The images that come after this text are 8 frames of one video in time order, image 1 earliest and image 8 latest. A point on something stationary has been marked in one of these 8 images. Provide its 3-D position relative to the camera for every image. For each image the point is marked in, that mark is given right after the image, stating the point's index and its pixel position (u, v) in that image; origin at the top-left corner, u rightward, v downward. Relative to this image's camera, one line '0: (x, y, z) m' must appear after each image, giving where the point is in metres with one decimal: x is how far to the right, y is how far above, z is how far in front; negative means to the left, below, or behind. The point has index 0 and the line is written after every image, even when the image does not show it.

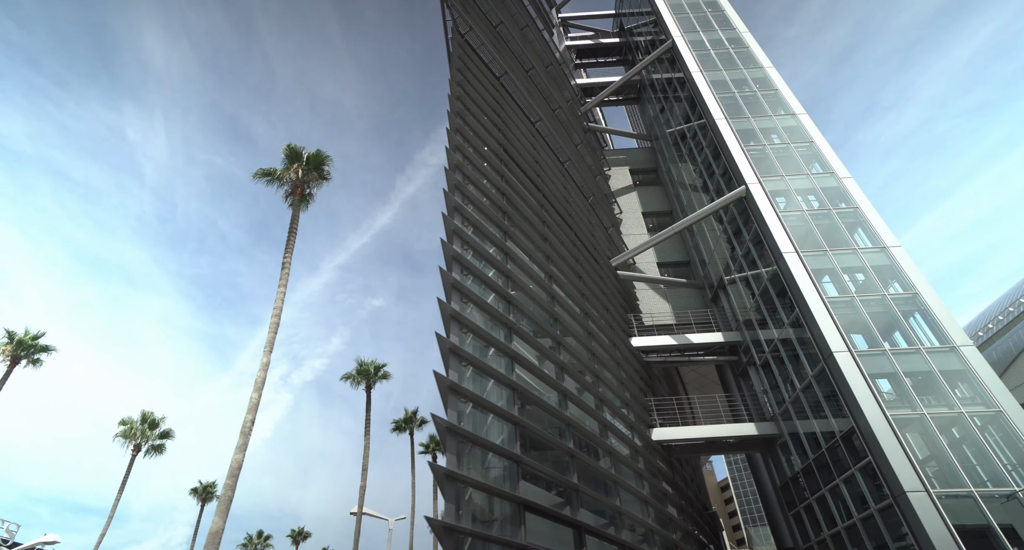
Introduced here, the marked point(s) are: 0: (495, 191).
0: (-0.6, +2.1, +14.3) m
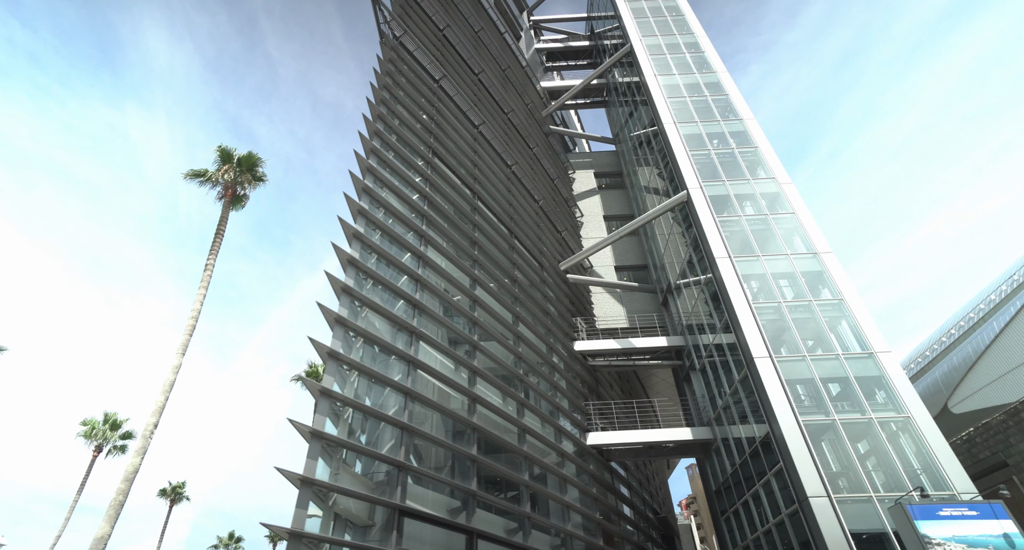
0: (-2.6, +2.0, +14.3) m
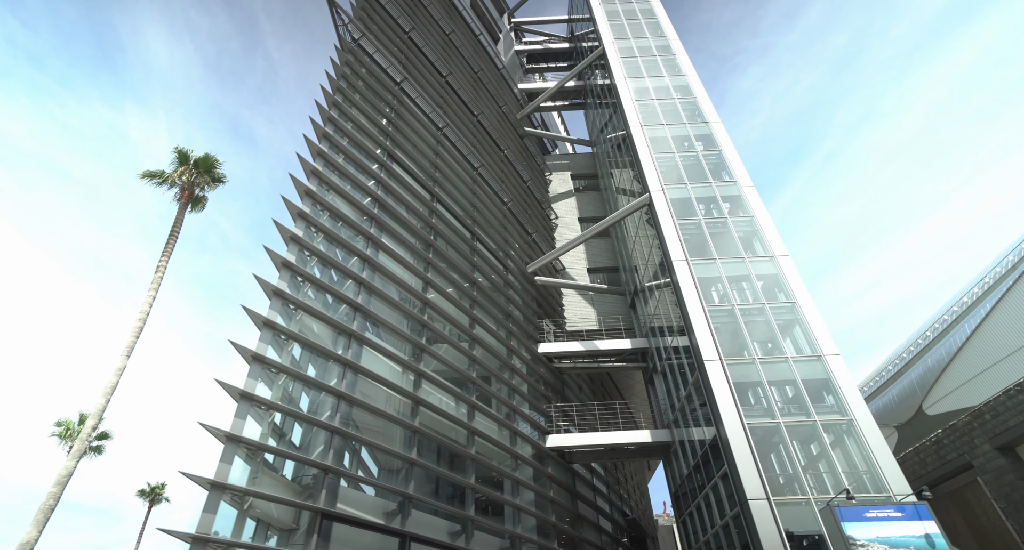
0: (-3.9, +1.9, +14.3) m
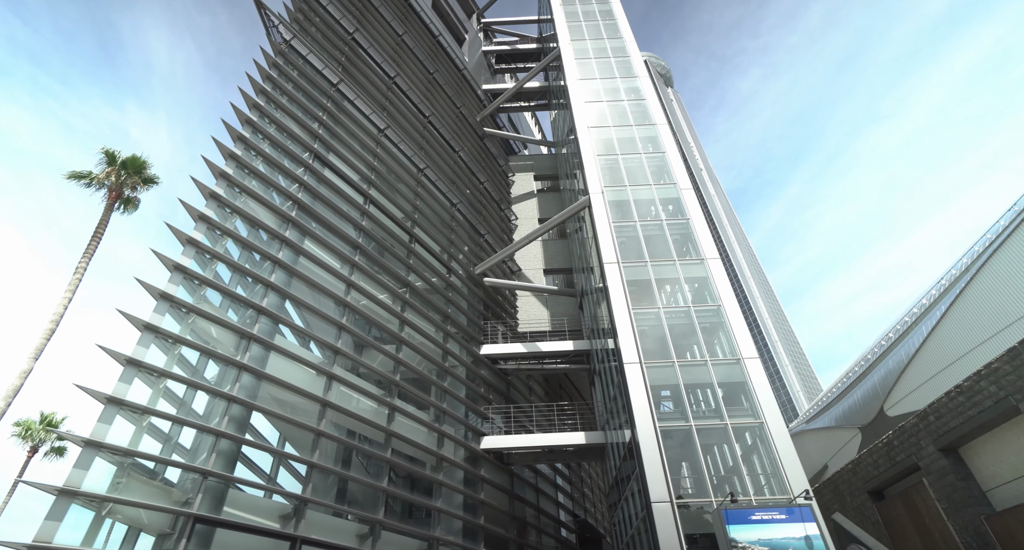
0: (-5.9, +1.9, +14.3) m
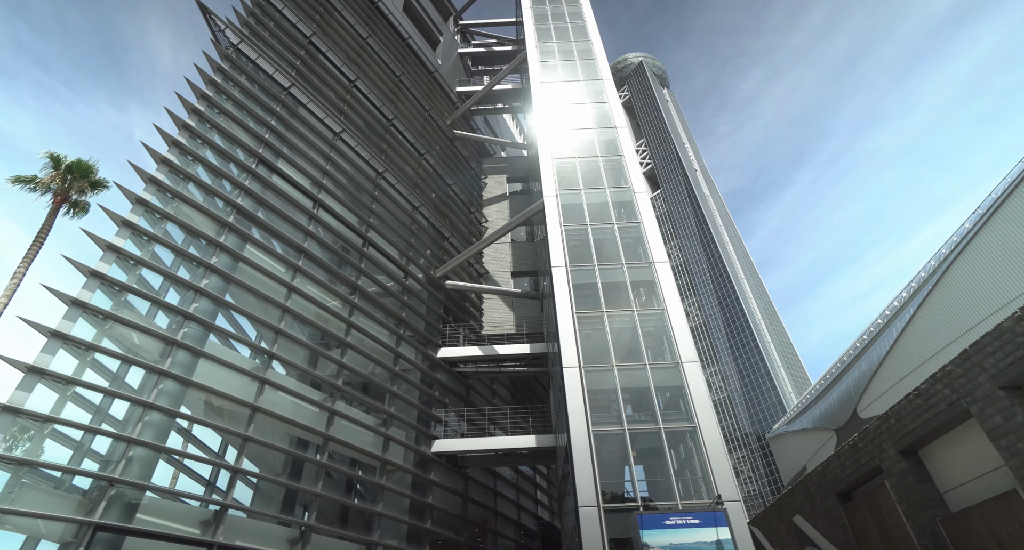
0: (-7.5, +1.7, +14.3) m
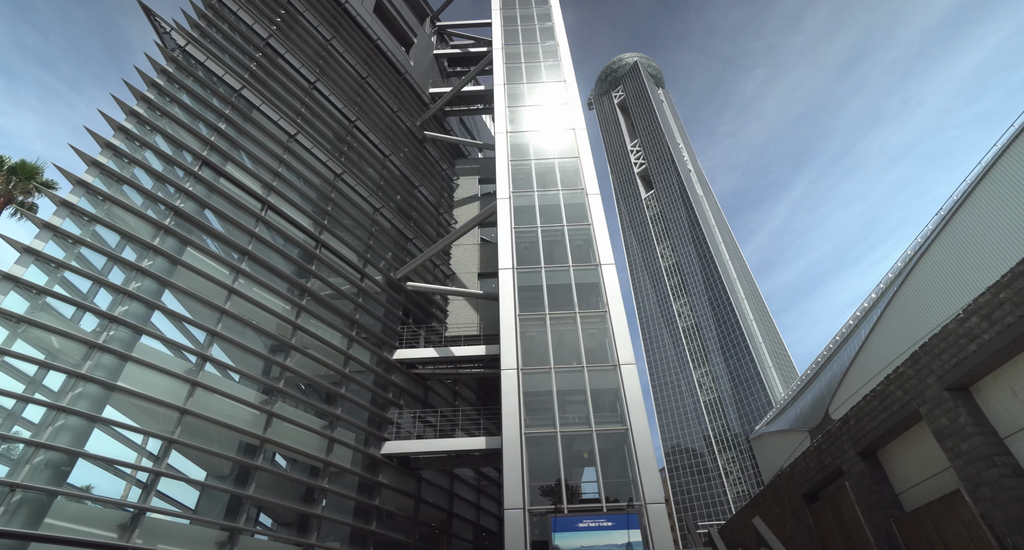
0: (-9.1, +1.7, +14.3) m
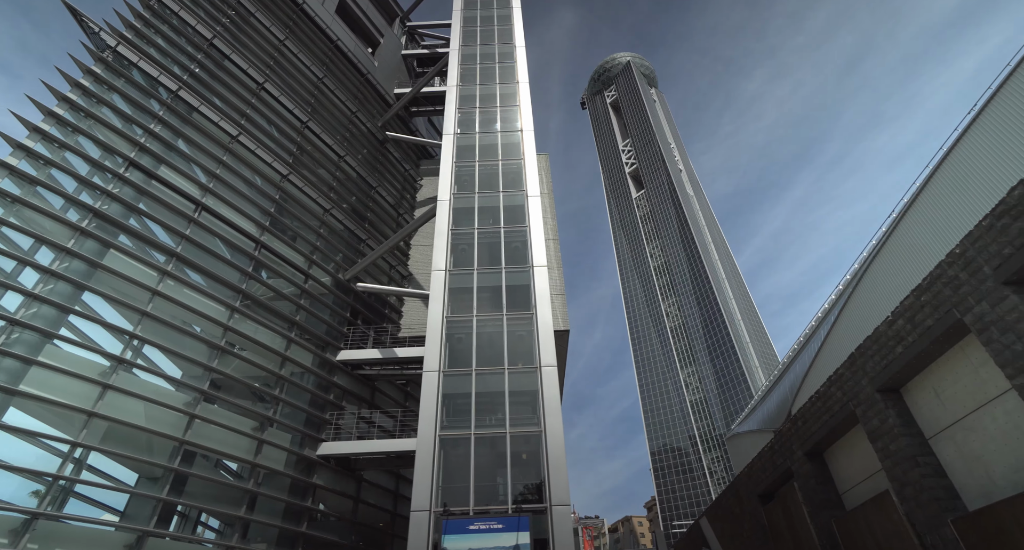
0: (-11.2, +1.6, +14.3) m
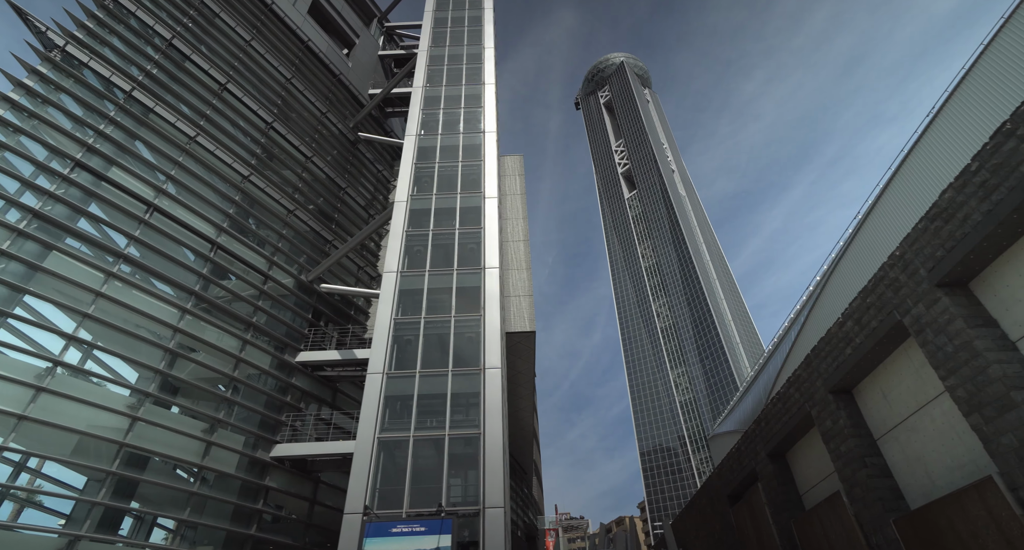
0: (-12.6, +1.6, +14.2) m
